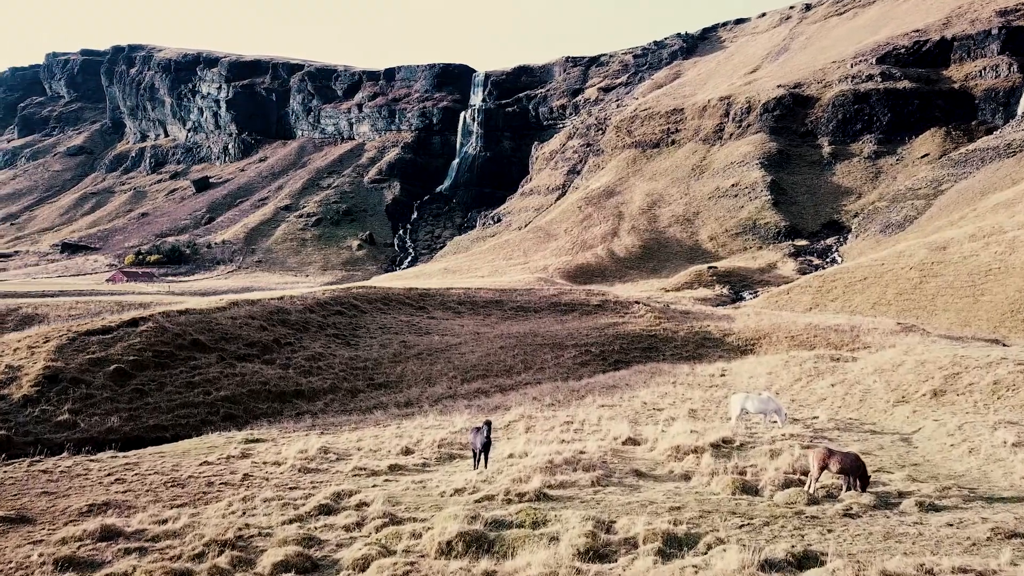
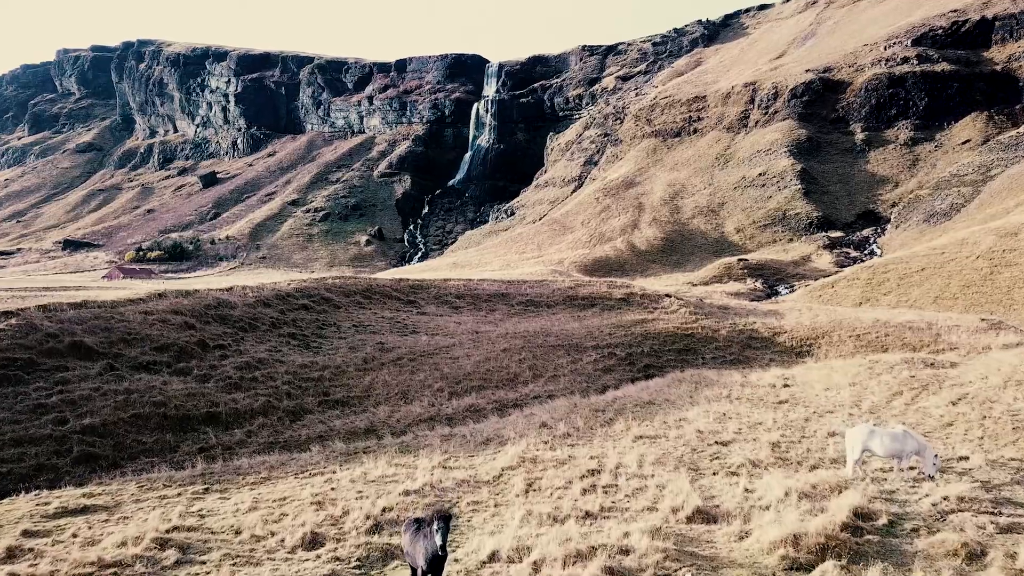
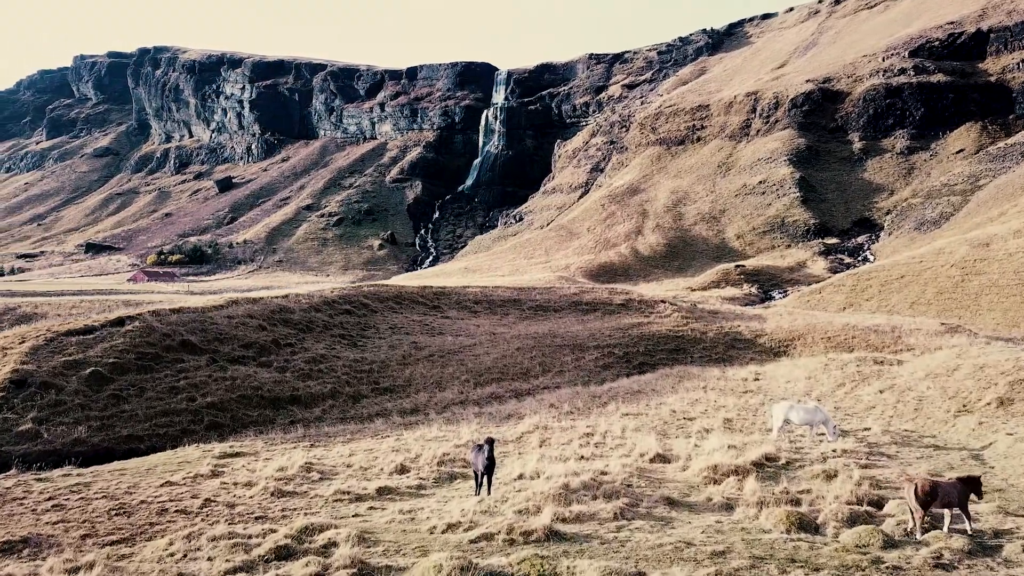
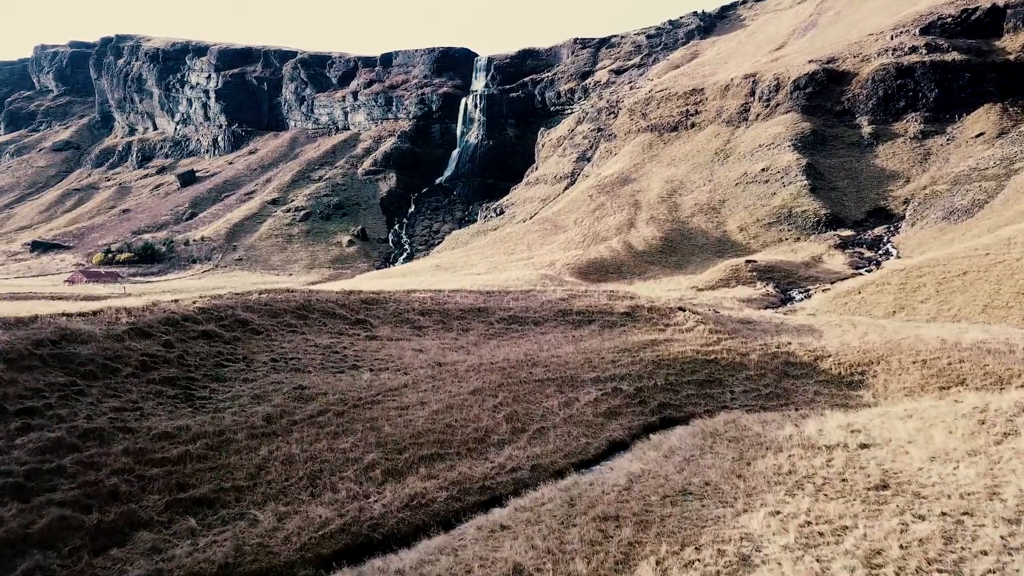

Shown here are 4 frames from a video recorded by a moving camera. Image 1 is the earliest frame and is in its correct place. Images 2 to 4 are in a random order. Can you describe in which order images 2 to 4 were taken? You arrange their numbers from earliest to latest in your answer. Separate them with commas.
3, 2, 4
